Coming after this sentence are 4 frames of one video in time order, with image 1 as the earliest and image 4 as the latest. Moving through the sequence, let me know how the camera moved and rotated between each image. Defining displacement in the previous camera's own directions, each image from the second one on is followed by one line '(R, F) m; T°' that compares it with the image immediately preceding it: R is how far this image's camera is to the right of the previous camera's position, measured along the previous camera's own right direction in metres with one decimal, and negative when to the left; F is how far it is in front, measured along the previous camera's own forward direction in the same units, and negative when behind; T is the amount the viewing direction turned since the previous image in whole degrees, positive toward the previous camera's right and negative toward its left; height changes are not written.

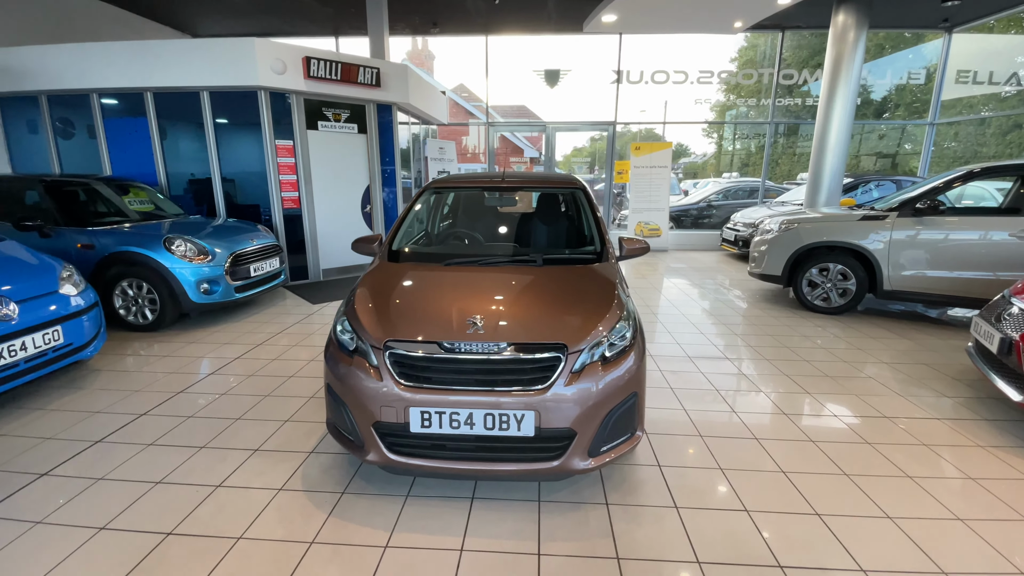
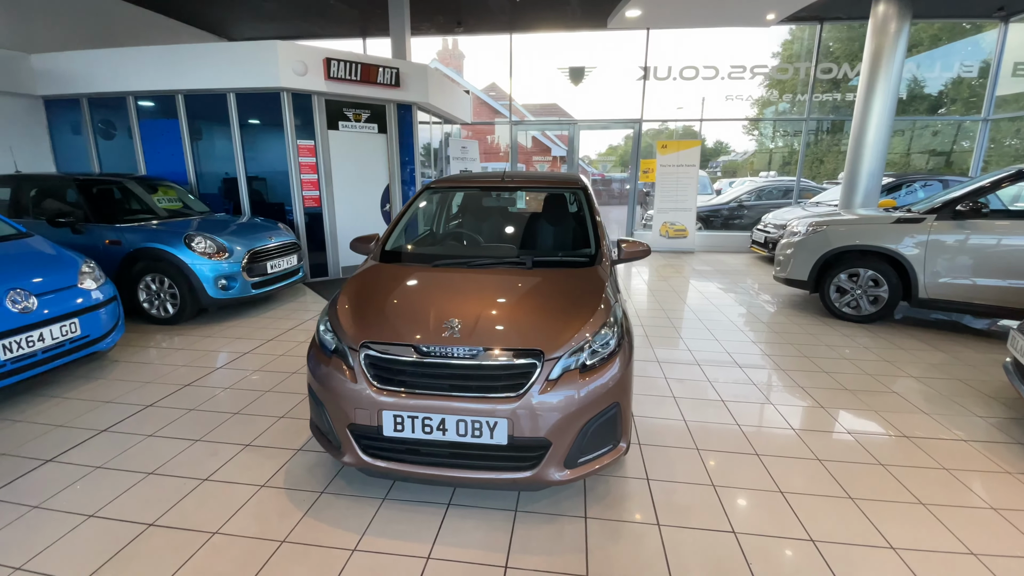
(+0.2, +0.1) m; -4°
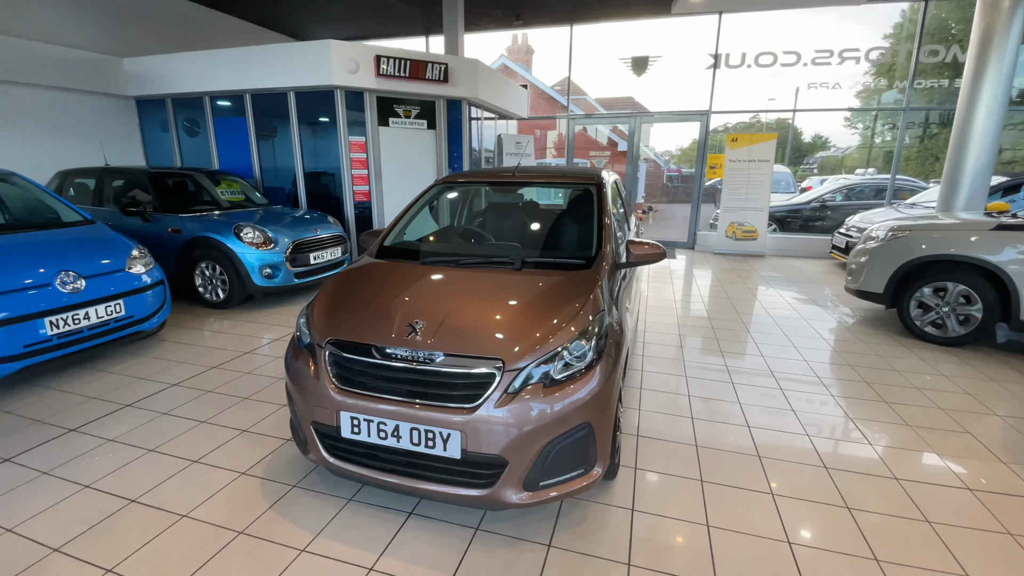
(+0.4, +0.2) m; -9°
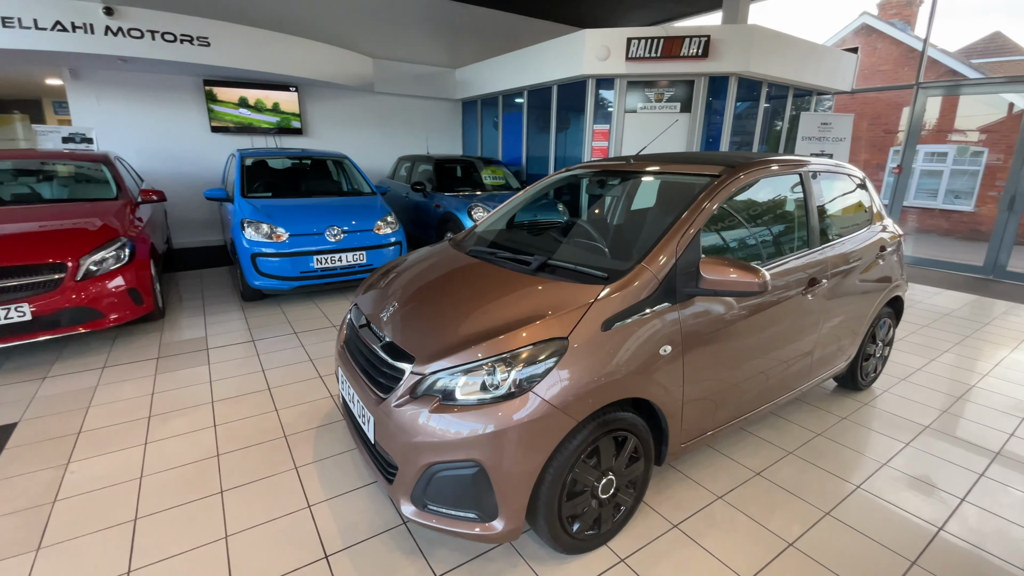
(+1.1, +0.6) m; -38°
